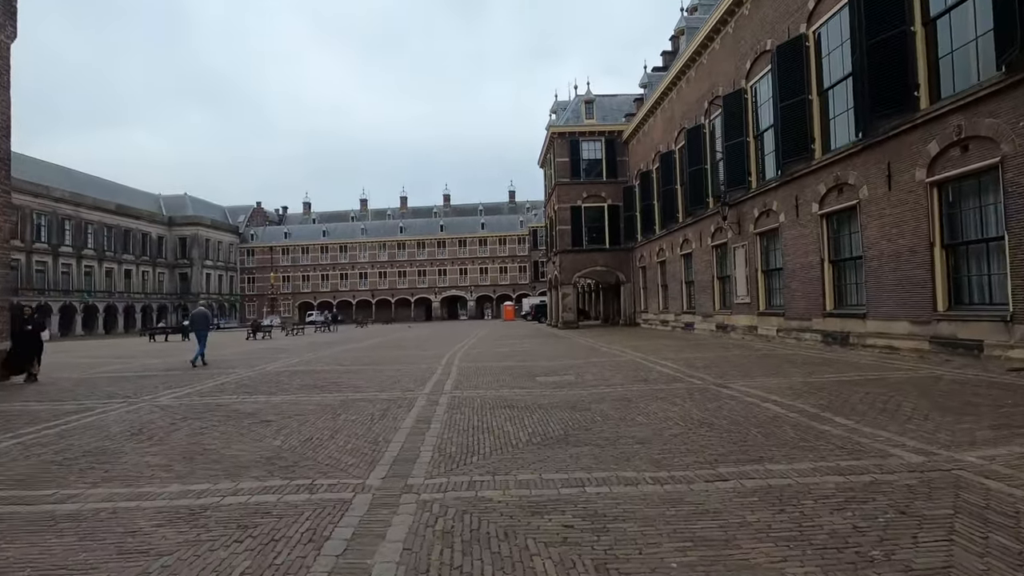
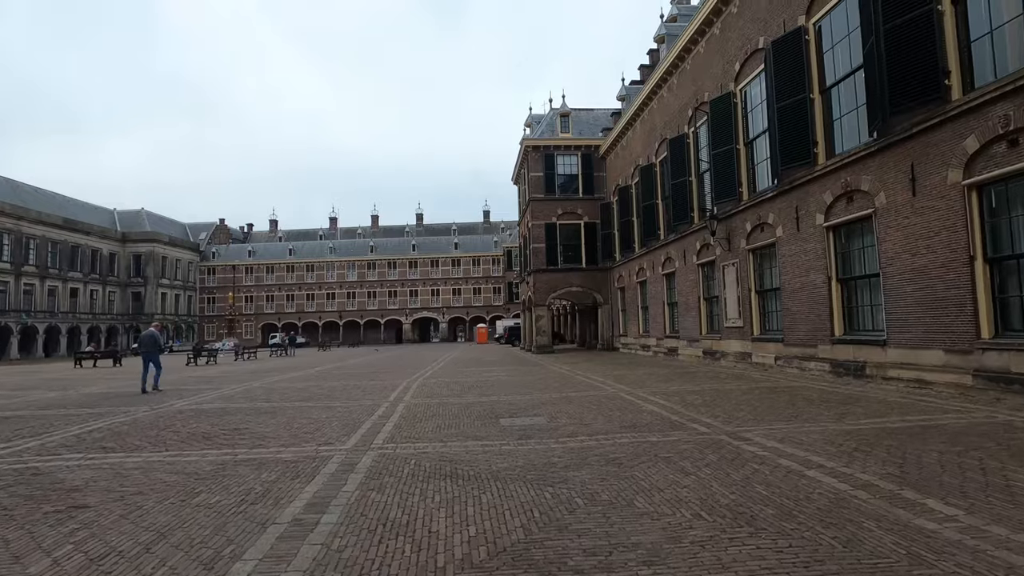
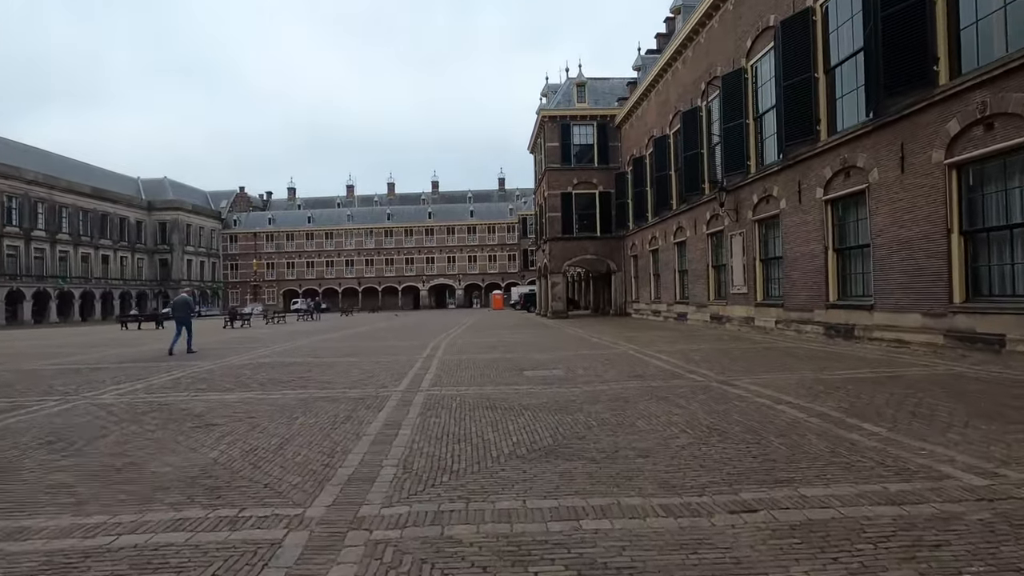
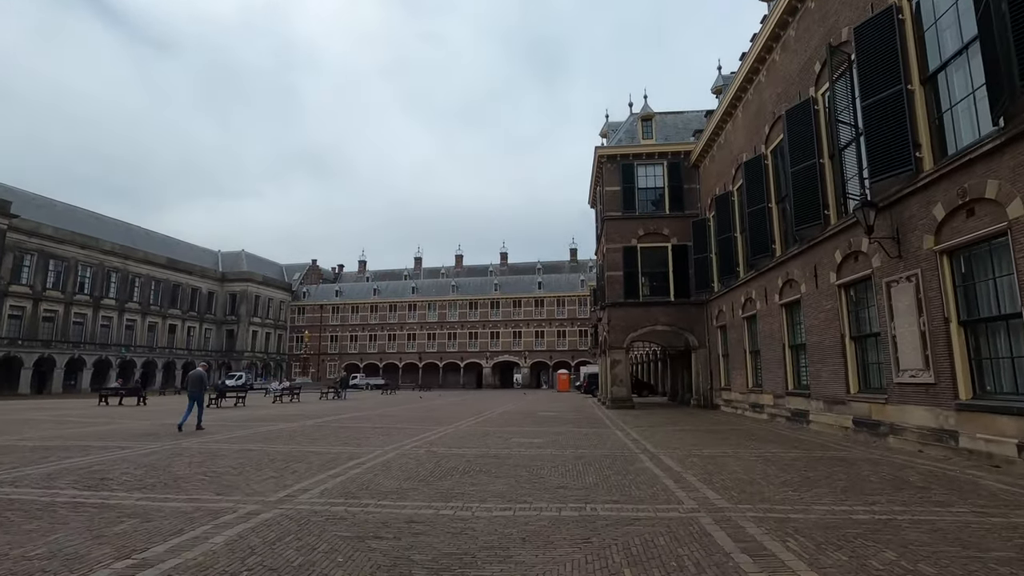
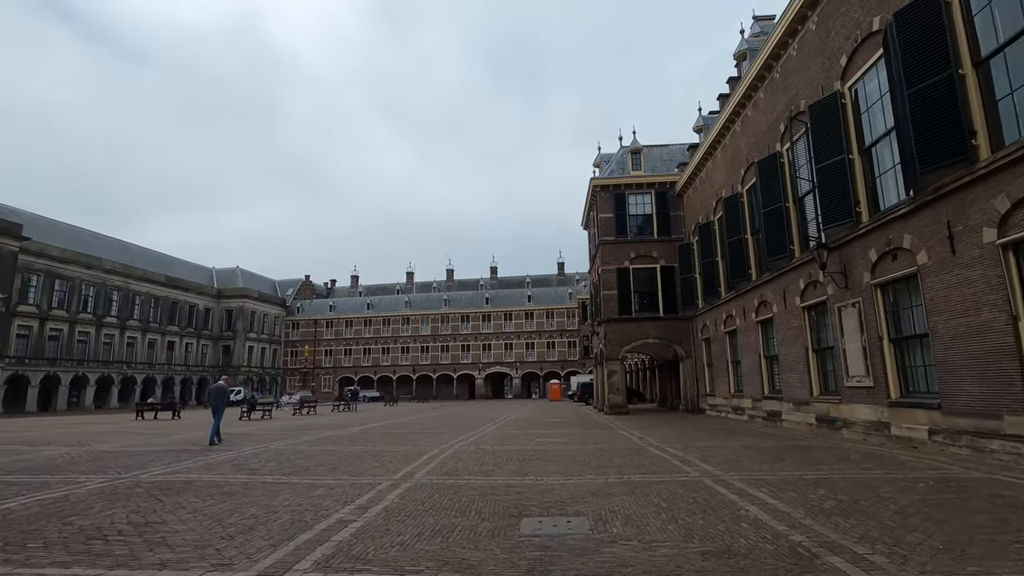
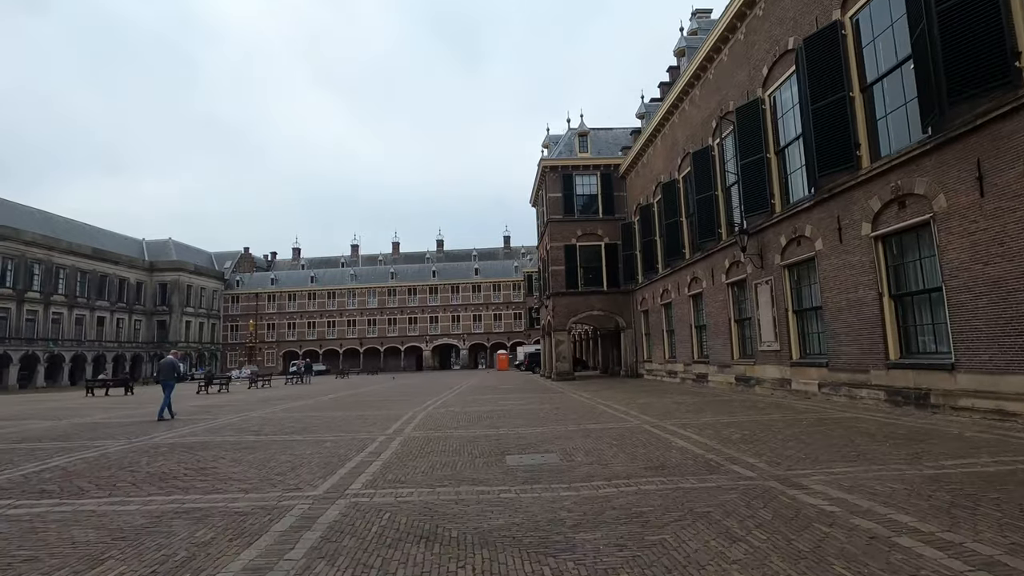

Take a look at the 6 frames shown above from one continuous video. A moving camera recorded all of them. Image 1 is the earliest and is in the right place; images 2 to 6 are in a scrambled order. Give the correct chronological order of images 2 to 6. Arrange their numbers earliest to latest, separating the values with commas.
3, 2, 6, 5, 4
